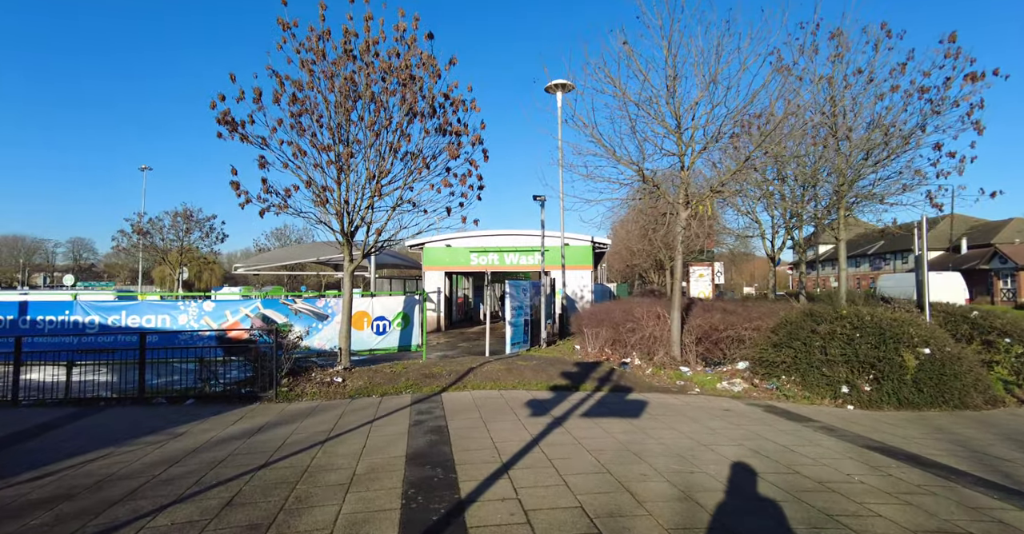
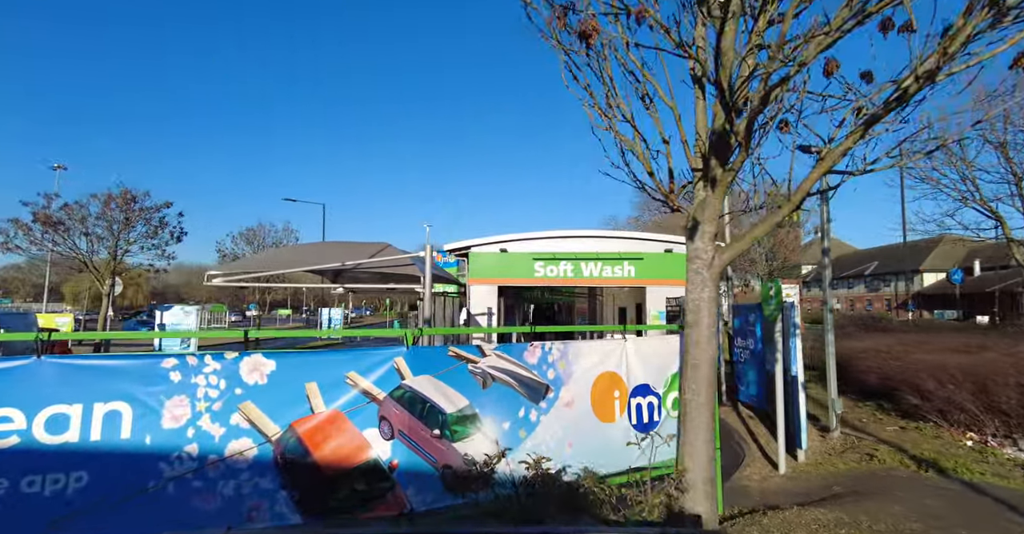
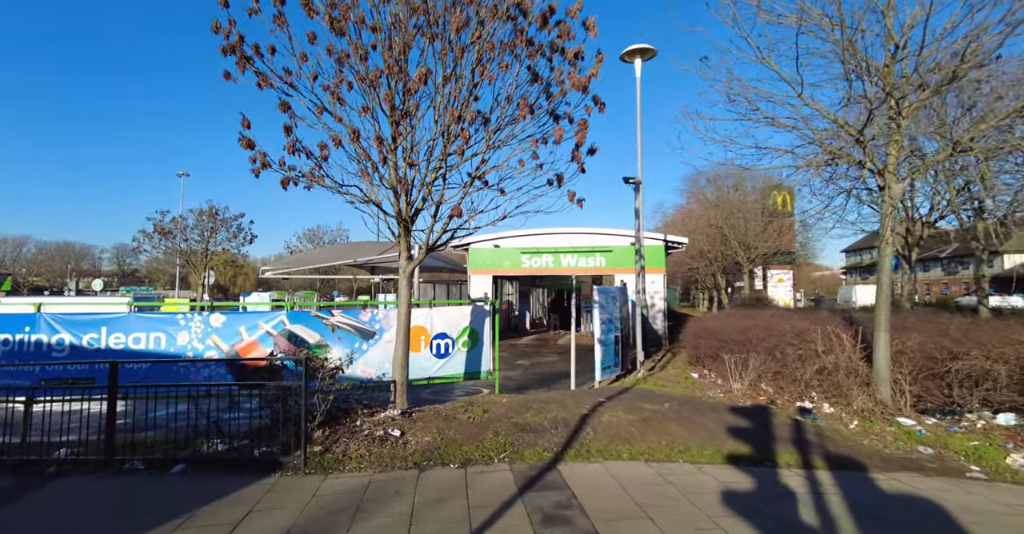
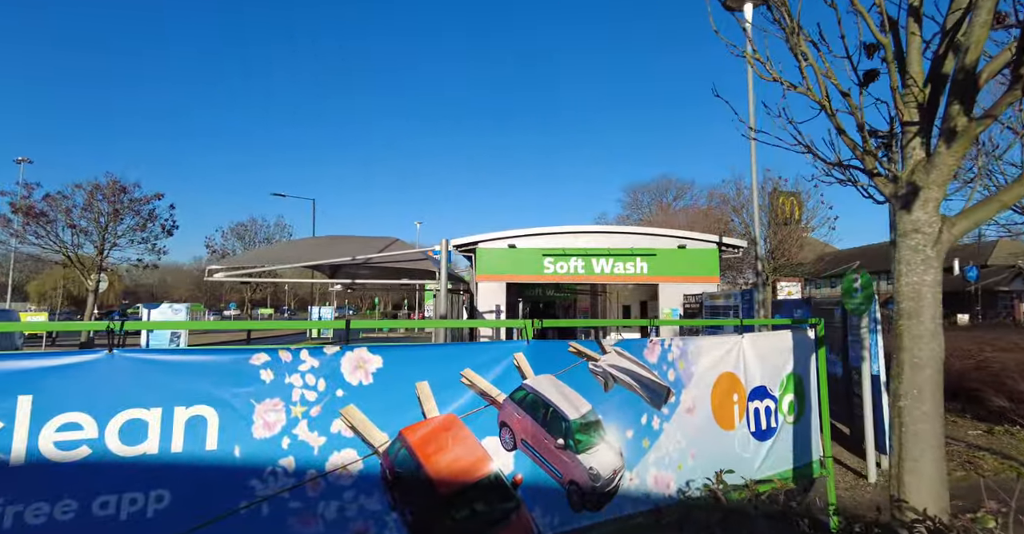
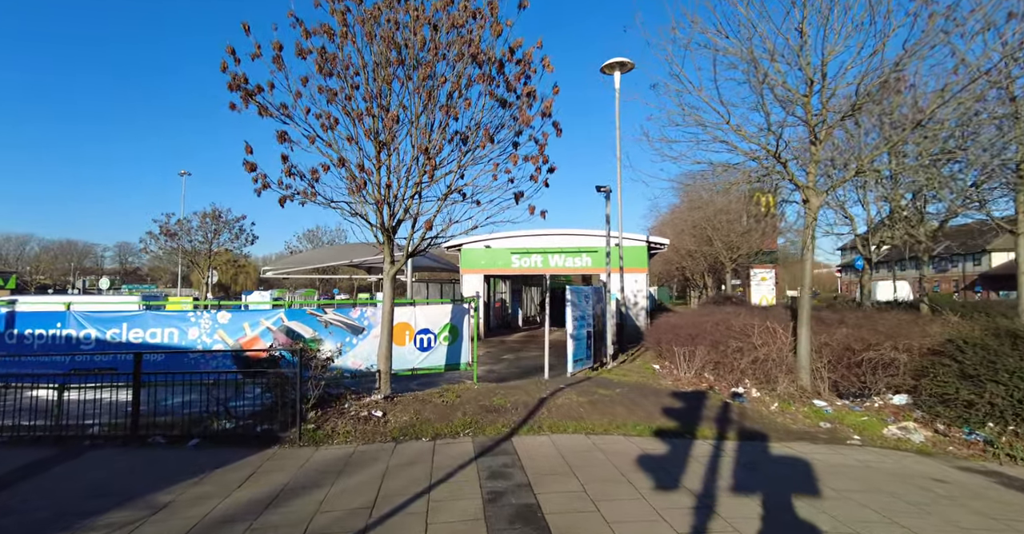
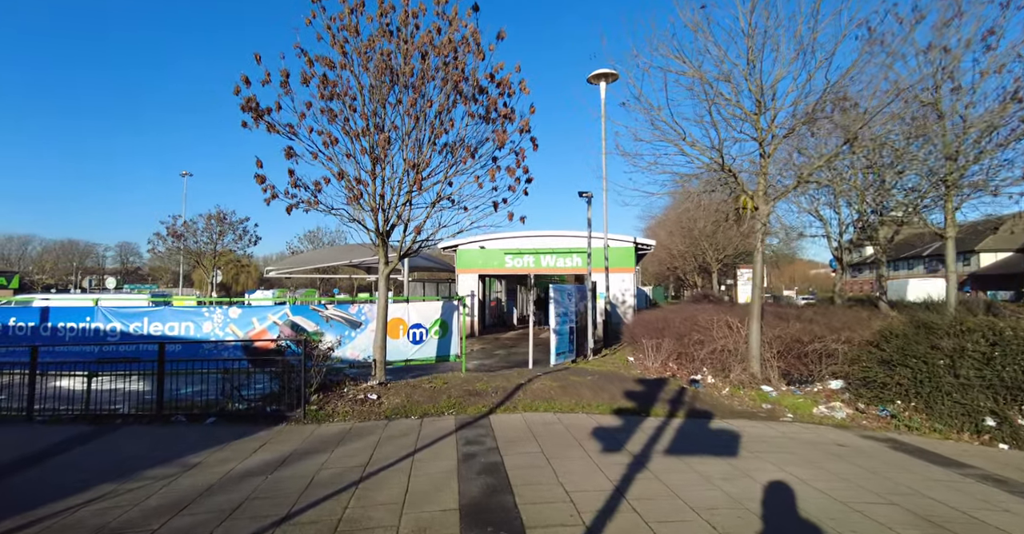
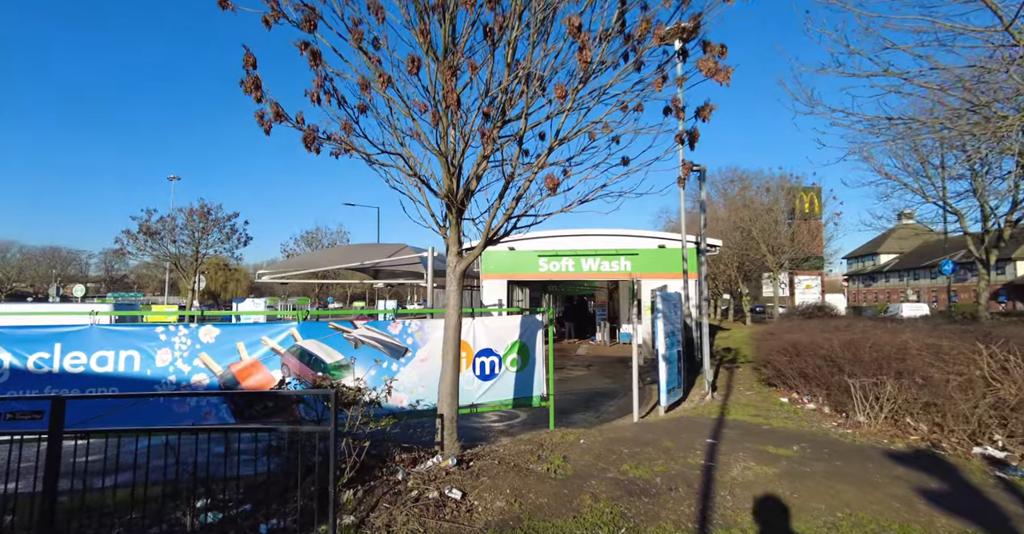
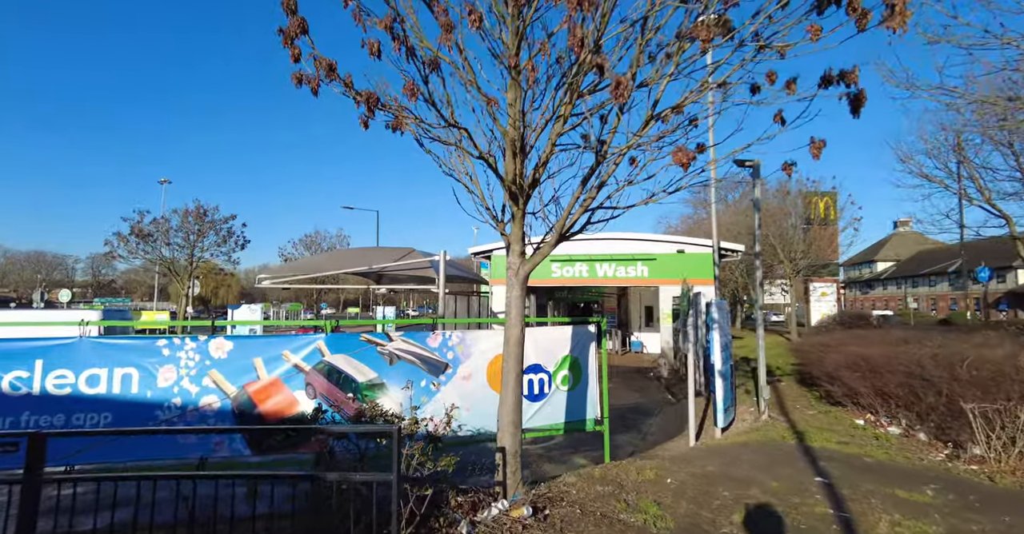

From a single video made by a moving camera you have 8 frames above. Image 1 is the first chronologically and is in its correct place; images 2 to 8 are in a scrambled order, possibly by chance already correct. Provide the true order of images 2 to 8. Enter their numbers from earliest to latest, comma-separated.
6, 5, 3, 7, 8, 2, 4
